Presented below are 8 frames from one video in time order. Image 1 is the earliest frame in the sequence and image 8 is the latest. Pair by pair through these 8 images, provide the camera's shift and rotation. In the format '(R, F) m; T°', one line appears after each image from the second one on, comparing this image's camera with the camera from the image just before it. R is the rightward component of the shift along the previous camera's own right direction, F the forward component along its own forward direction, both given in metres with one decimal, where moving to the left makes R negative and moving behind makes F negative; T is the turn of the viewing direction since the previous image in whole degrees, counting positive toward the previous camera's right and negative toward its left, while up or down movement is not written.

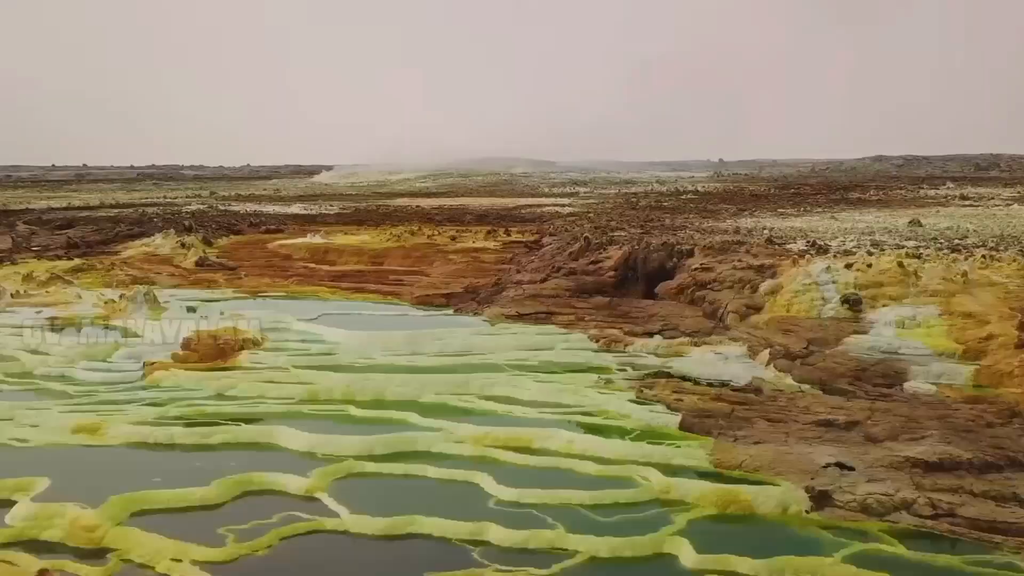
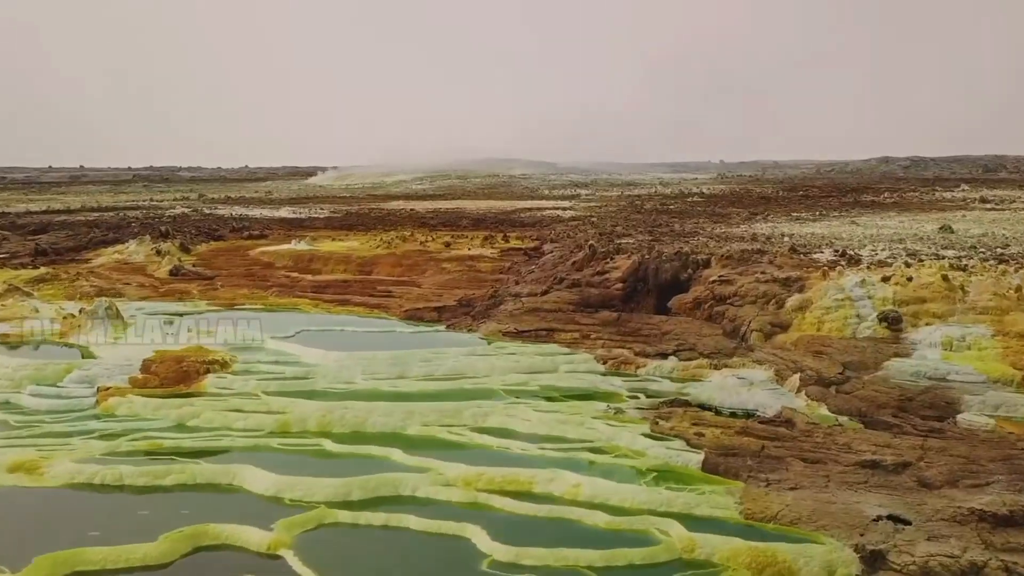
(0.0, +1.5) m; 0°
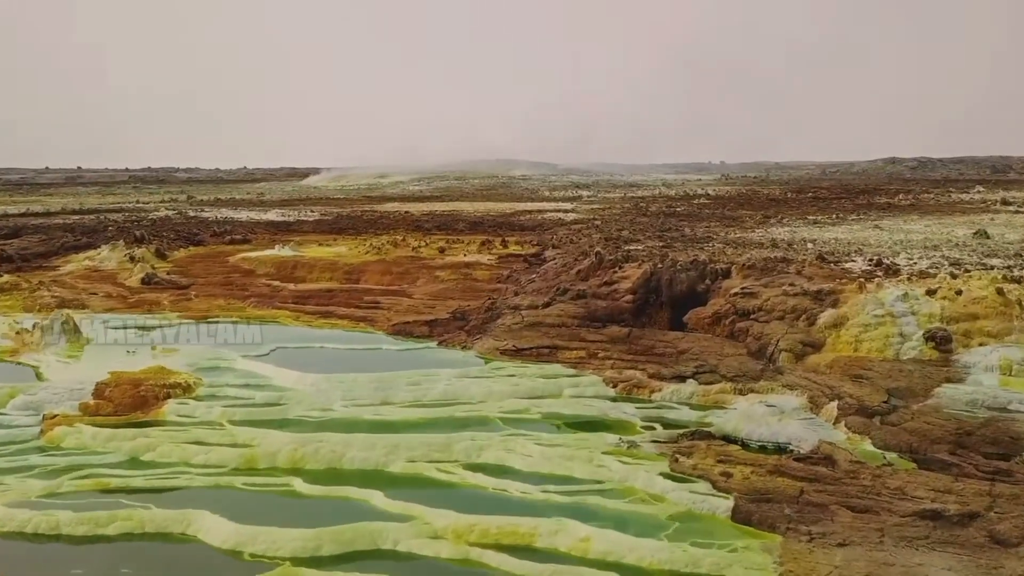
(0.0, +1.5) m; 0°
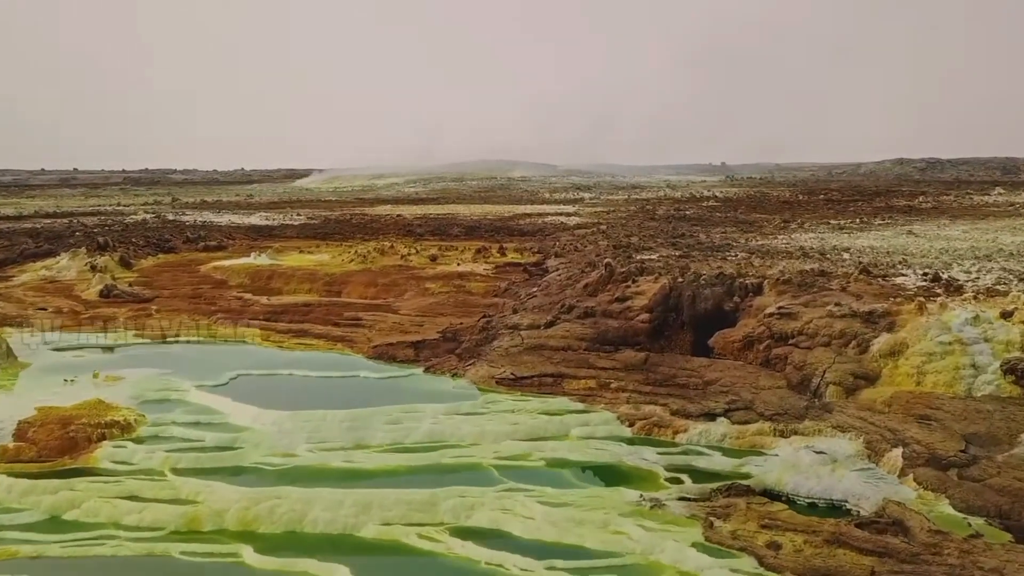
(0.0, +1.8) m; 0°
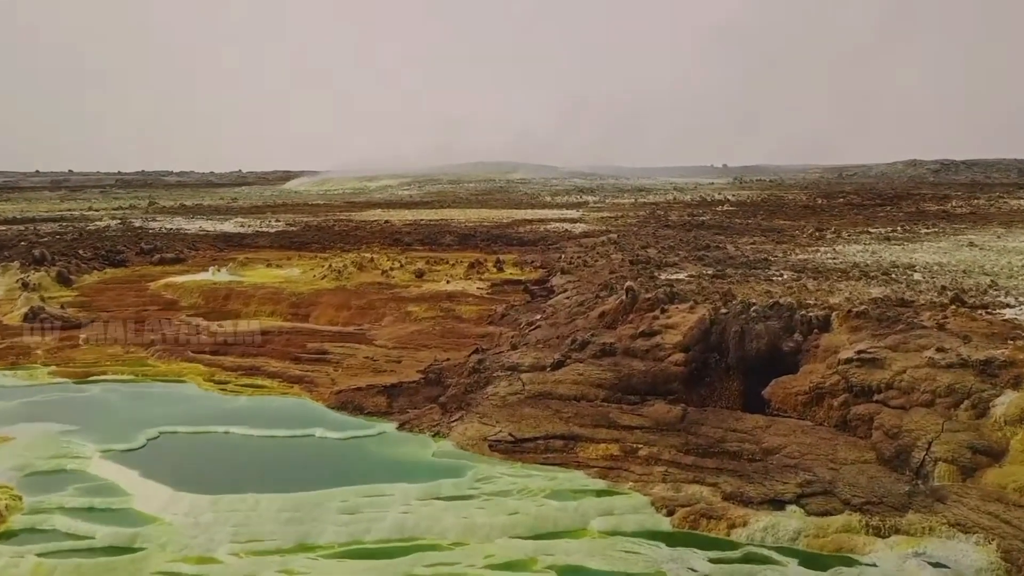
(0.0, +2.6) m; 0°
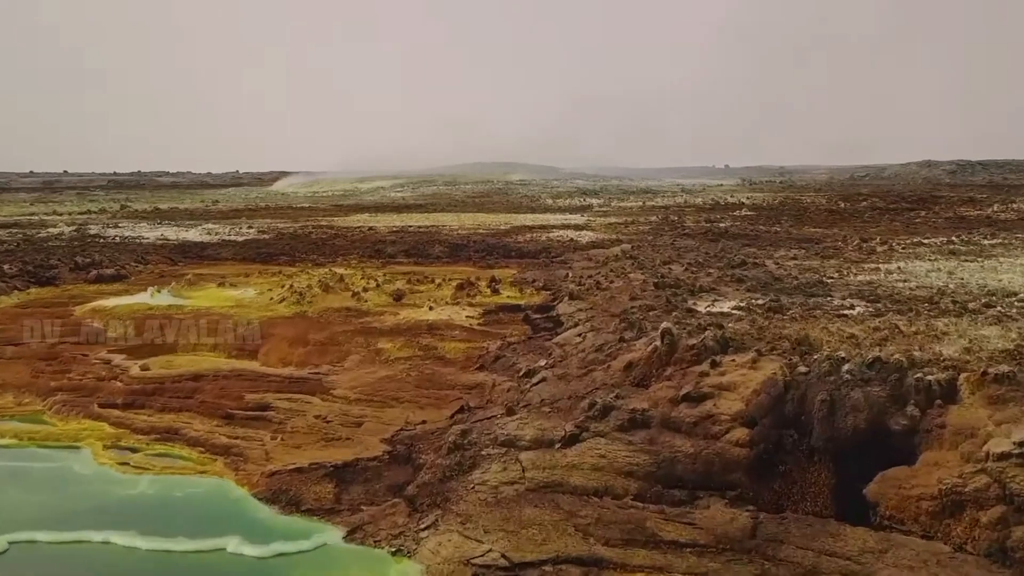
(0.0, +2.7) m; 0°
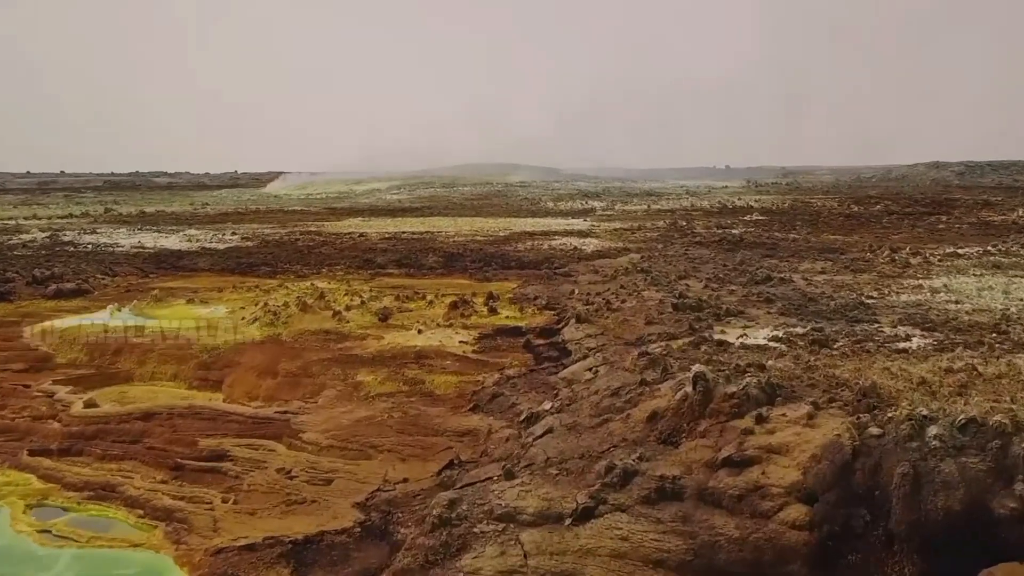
(0.0, +1.4) m; 0°
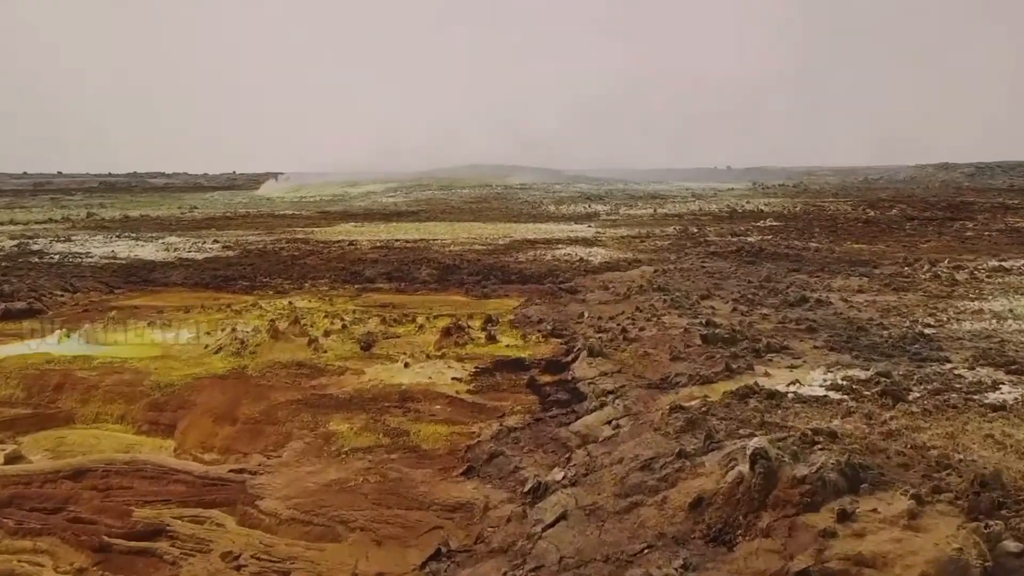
(0.0, +1.5) m; 0°
